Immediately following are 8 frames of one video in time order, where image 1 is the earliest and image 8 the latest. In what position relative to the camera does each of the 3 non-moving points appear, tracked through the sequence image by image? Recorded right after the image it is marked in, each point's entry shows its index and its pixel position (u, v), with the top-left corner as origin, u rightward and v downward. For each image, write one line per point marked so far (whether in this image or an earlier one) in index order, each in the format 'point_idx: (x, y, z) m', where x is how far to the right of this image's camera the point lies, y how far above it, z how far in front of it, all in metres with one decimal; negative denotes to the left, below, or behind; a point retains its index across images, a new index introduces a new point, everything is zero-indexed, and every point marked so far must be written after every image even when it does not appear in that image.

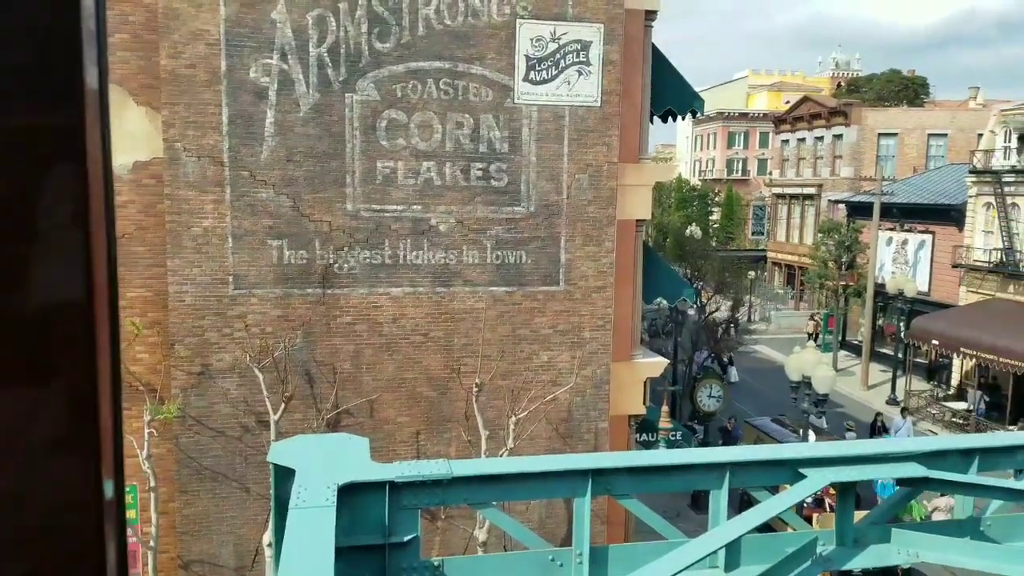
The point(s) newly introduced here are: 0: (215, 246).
0: (-3.8, +0.5, +10.3) m
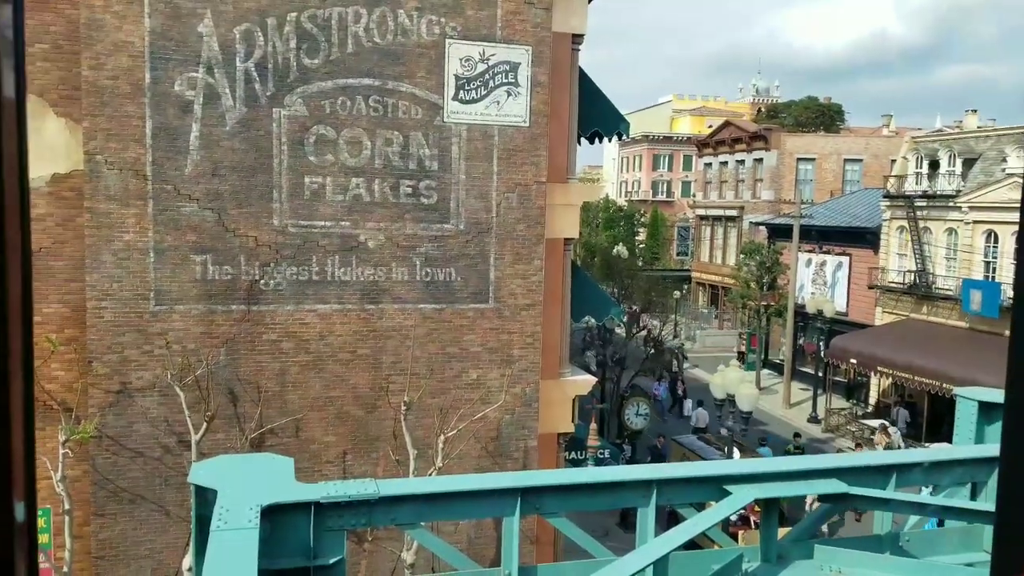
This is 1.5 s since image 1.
0: (-4.7, +0.3, +10.0) m
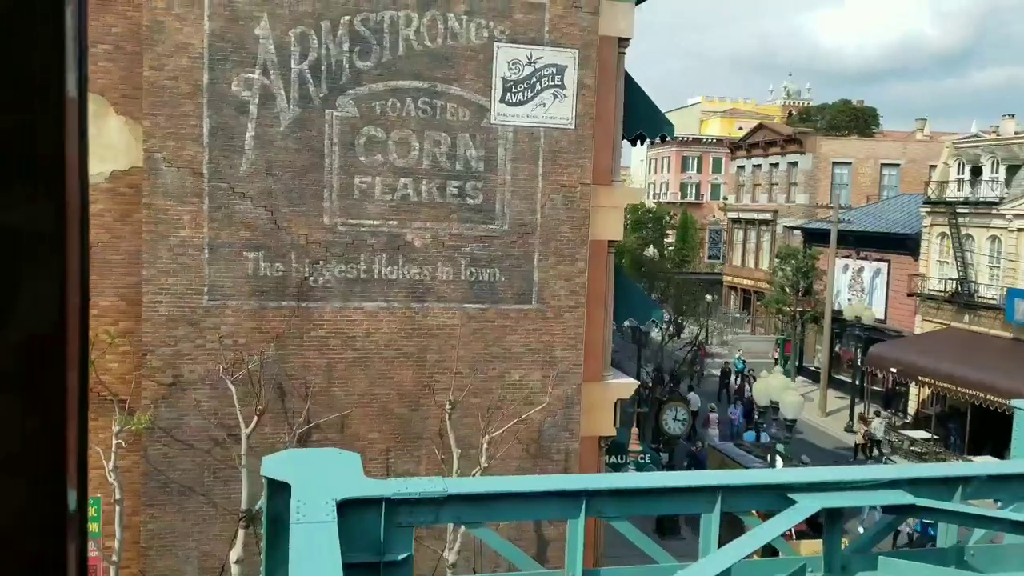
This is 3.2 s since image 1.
0: (-4.1, +0.4, +10.3) m
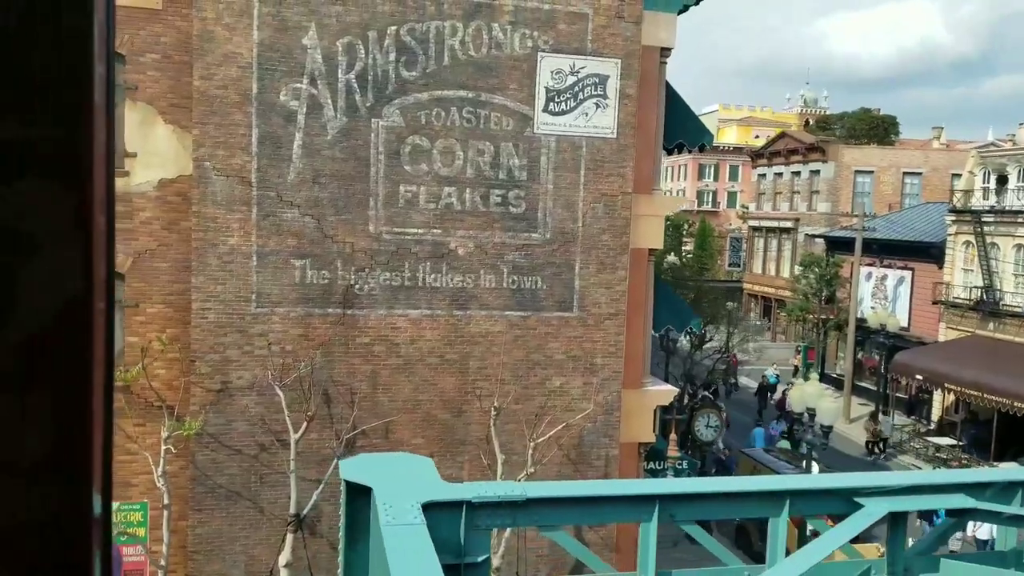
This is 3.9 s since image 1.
0: (-3.5, +0.3, +10.4) m
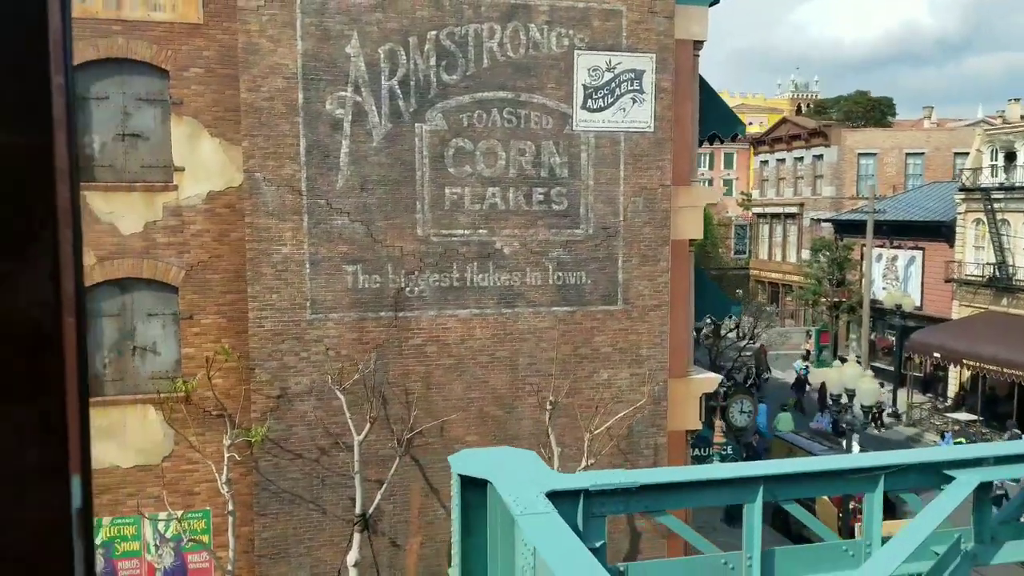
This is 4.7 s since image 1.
0: (-2.9, +0.2, +10.6) m
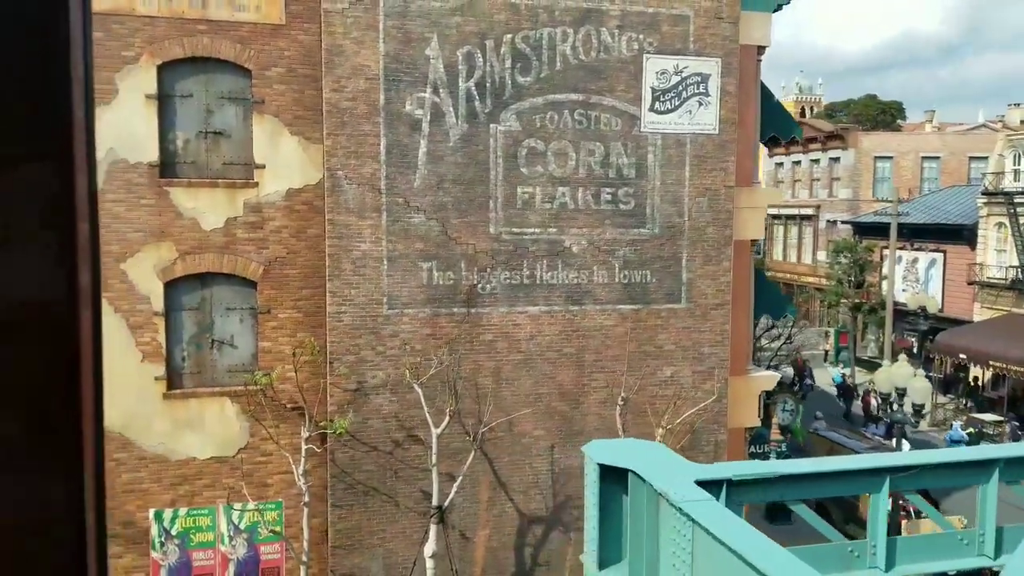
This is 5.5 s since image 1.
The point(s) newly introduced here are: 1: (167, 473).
0: (-1.9, +0.3, +10.8) m
1: (-4.7, -2.5, +11.0) m
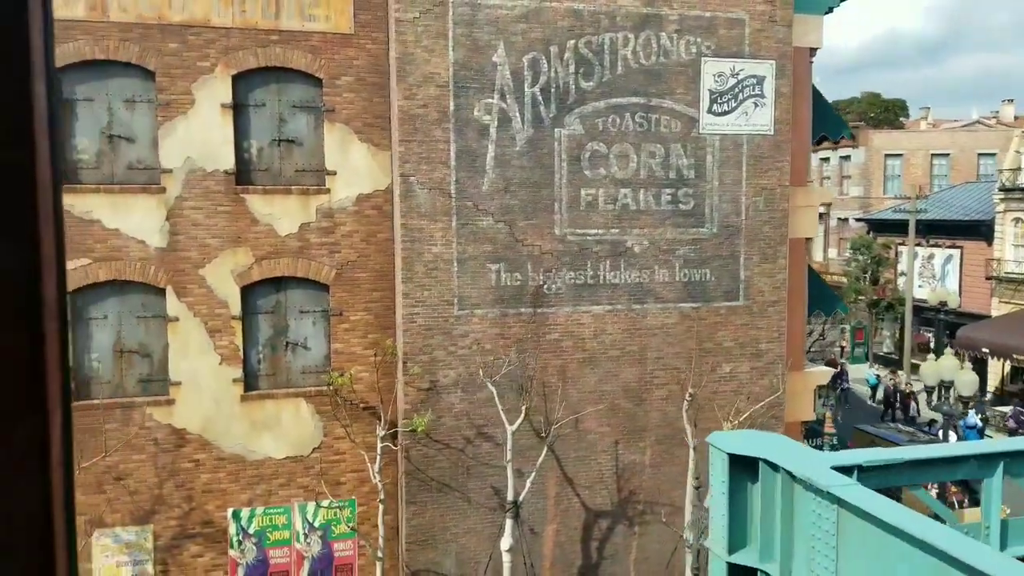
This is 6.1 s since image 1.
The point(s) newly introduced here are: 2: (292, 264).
0: (-1.0, +0.2, +11.1) m
1: (-3.7, -2.6, +11.3) m
2: (-3.0, +0.3, +11.2) m
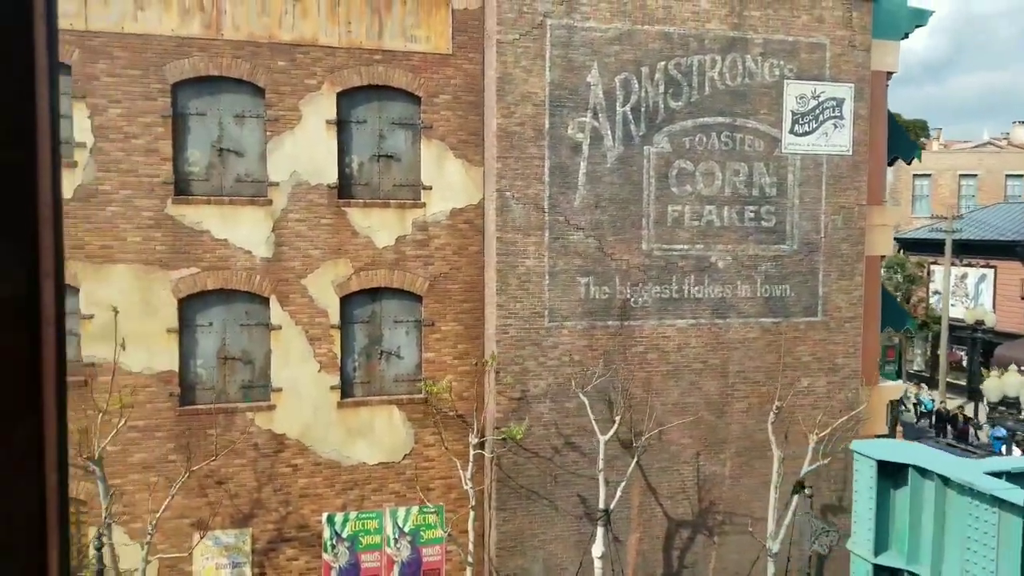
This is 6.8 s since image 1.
0: (+0.3, +0.1, +11.4) m
1: (-2.5, -2.7, +11.5) m
2: (-1.8, +0.2, +11.5) m
